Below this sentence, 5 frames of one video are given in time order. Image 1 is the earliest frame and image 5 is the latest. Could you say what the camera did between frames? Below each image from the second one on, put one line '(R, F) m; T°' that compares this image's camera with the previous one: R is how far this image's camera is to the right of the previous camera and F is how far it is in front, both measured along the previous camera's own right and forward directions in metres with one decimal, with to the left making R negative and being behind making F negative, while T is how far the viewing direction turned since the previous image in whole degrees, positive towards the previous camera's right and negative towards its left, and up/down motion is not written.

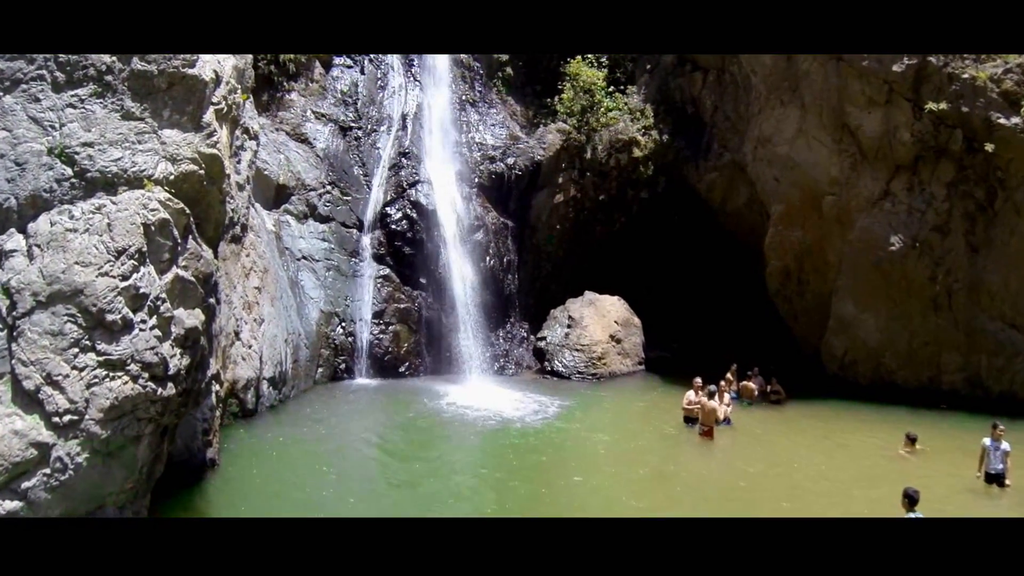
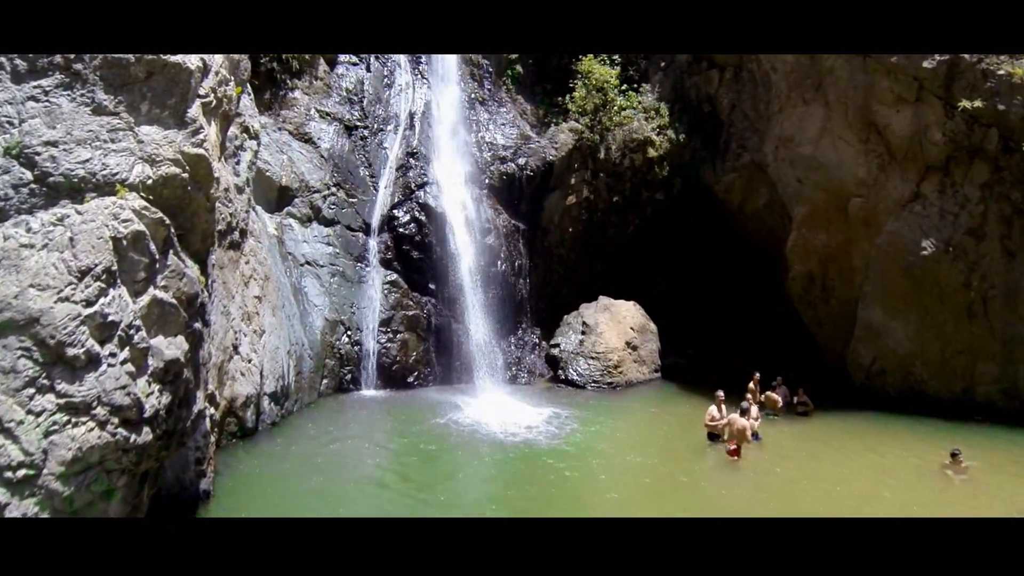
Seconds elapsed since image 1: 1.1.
(-0.1, +0.5) m; 0°
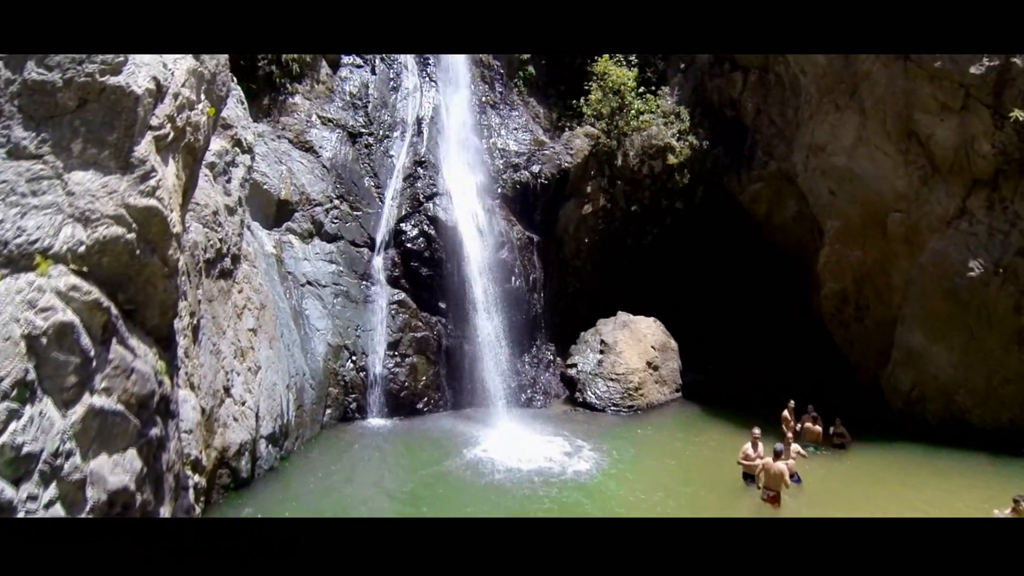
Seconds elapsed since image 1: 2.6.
(-0.2, +0.8) m; 0°
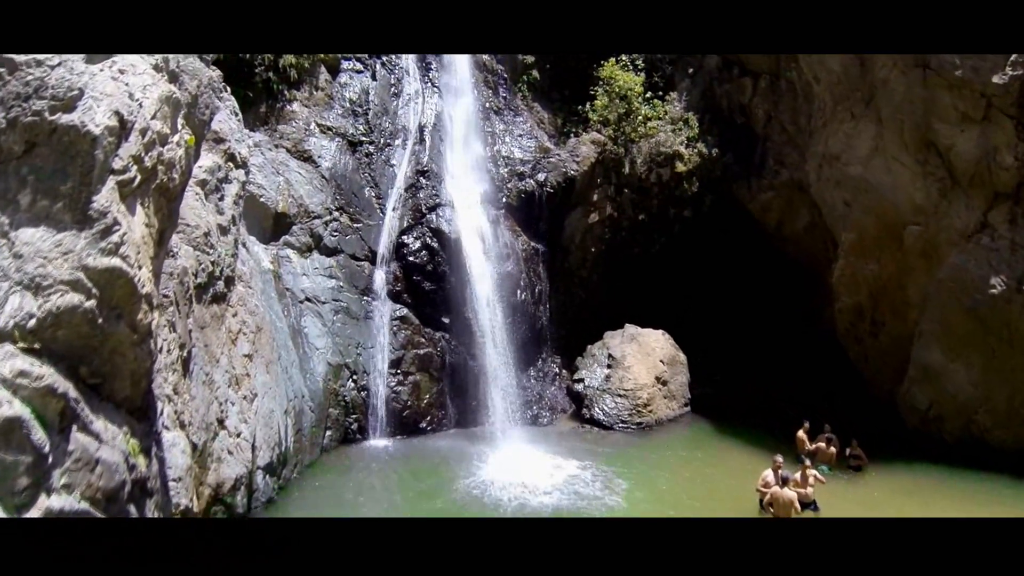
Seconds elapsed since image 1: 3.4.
(-0.1, +0.4) m; 0°
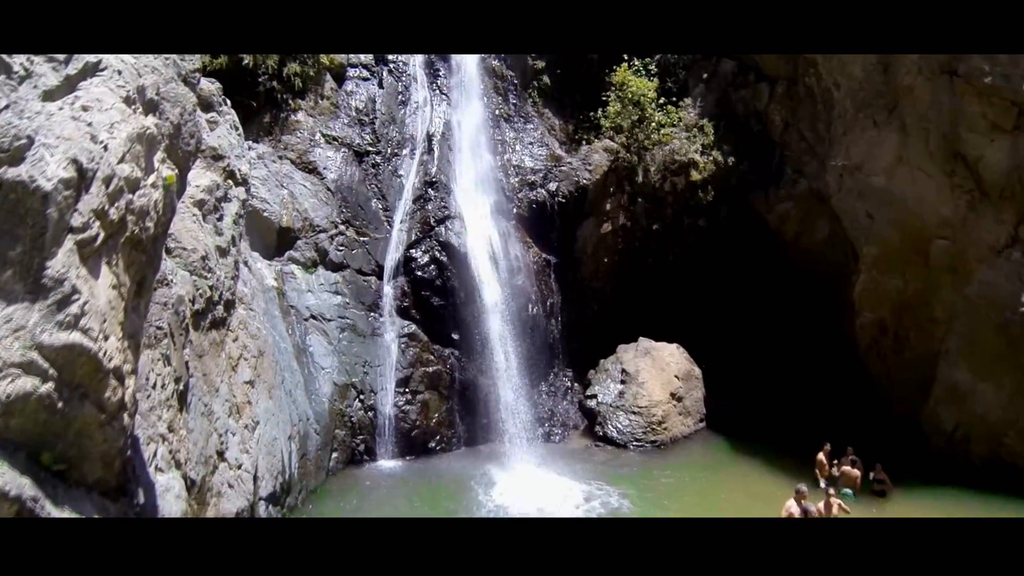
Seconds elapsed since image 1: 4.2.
(-0.1, +0.3) m; -1°
